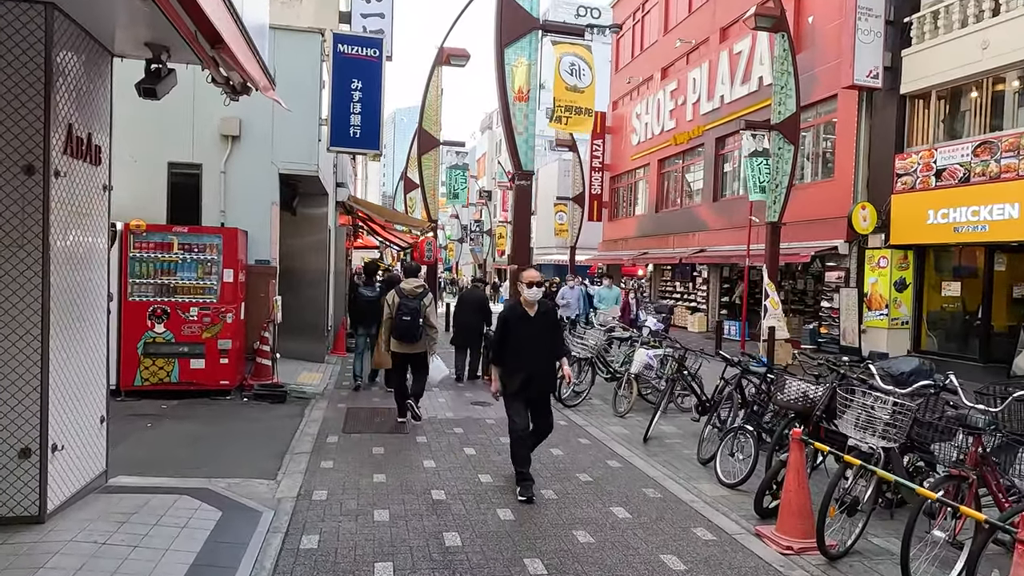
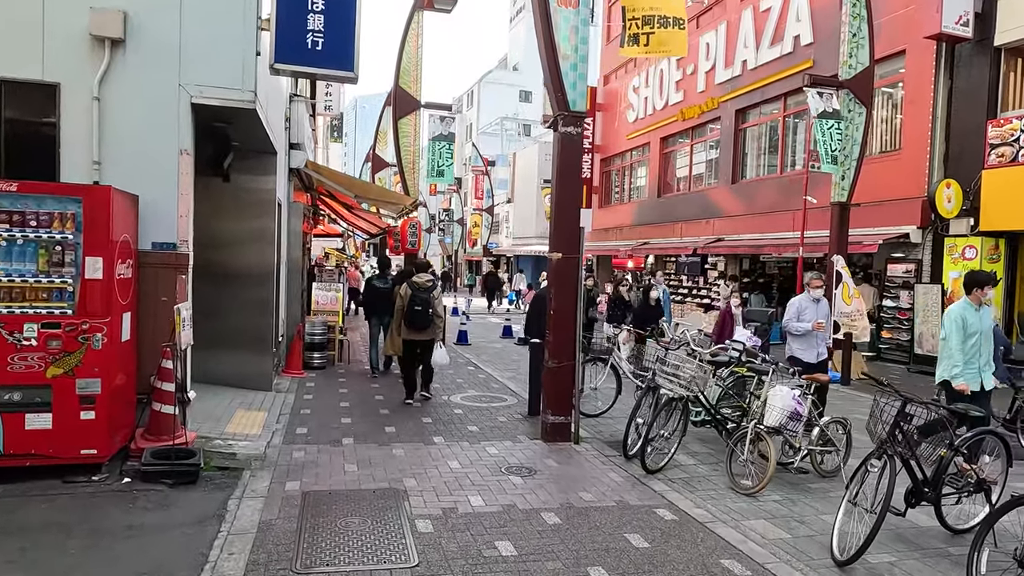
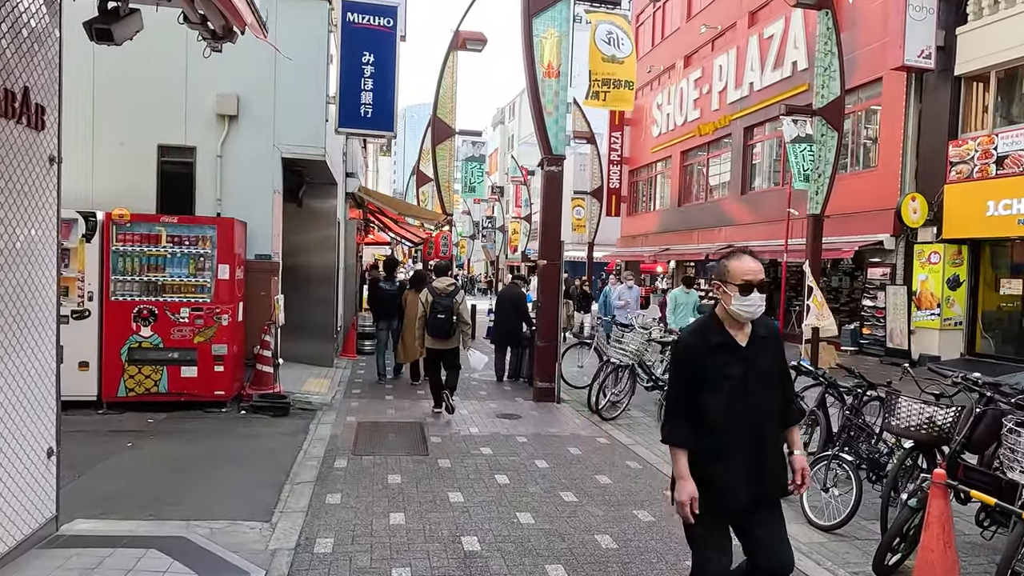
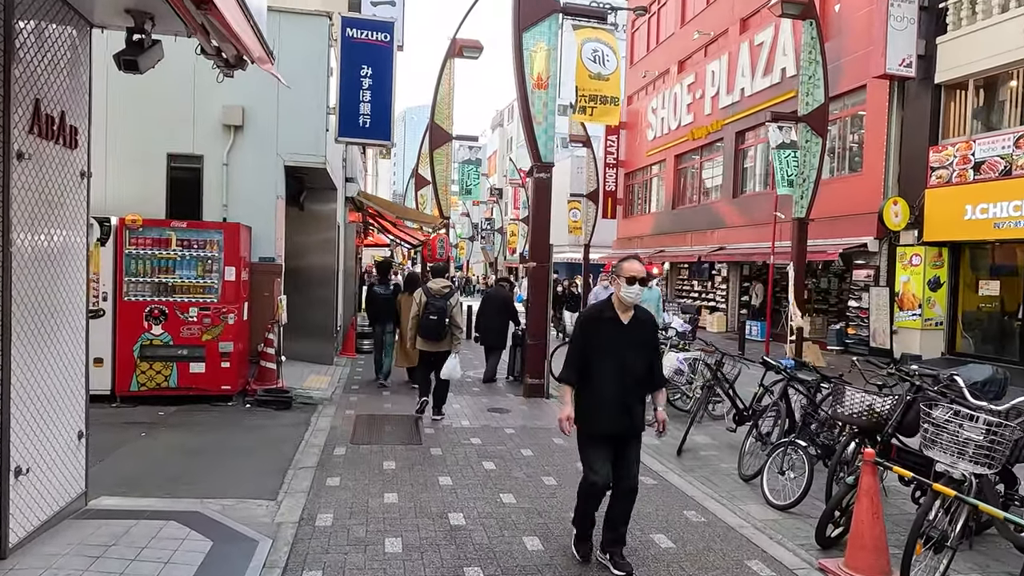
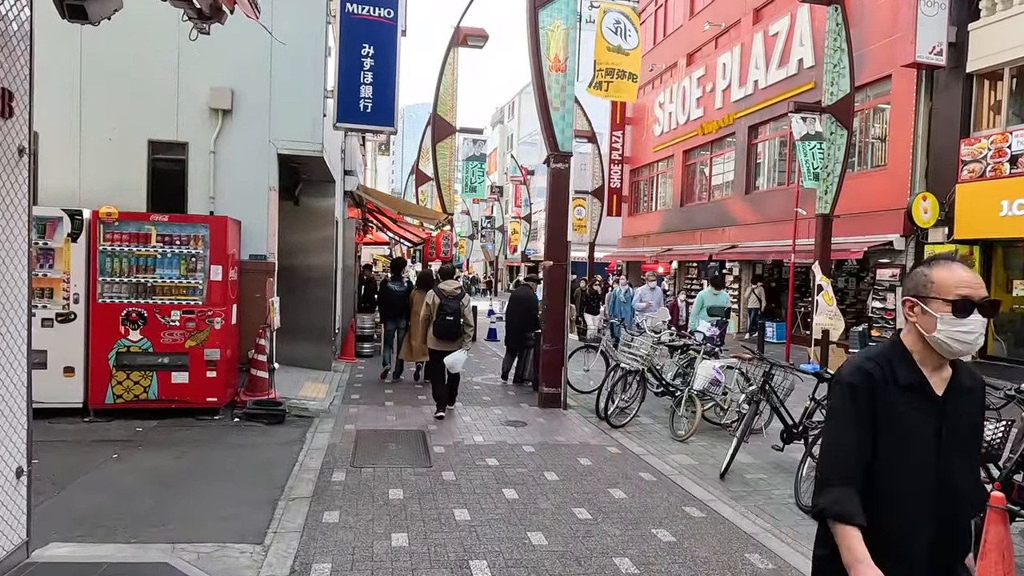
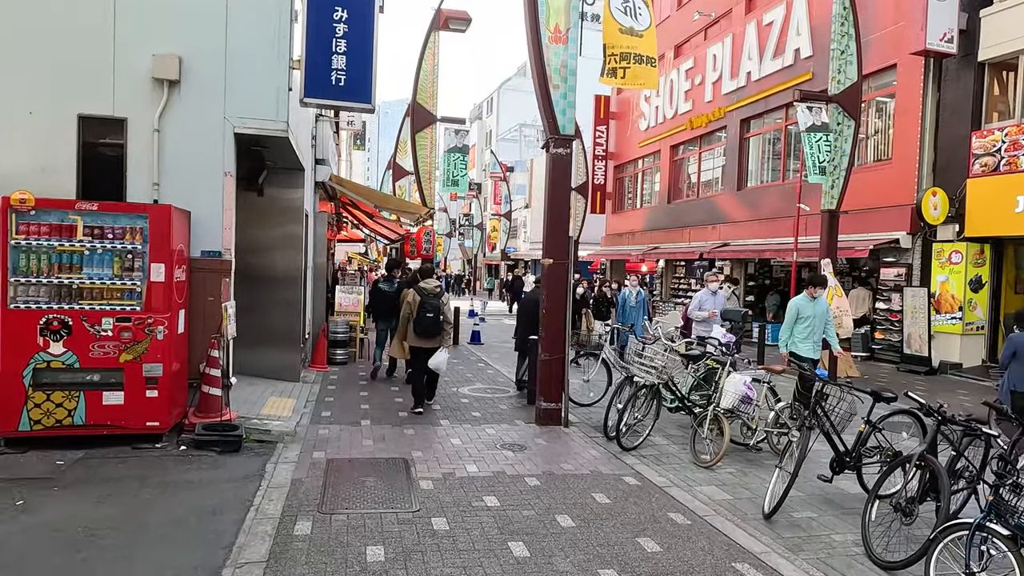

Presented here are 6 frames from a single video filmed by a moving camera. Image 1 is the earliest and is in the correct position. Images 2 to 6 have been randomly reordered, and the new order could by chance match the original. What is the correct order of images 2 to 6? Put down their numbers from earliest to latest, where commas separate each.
4, 3, 5, 6, 2
